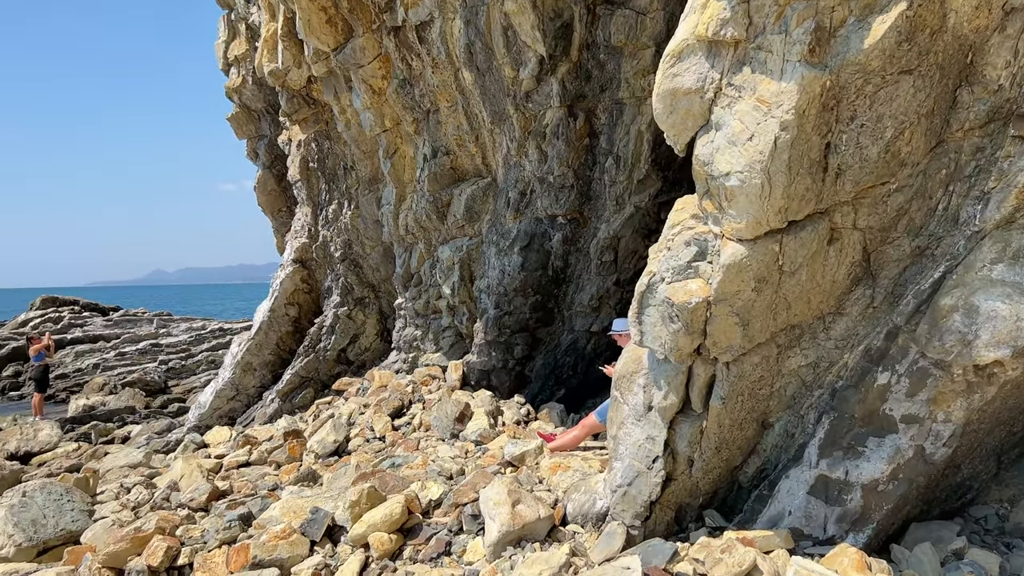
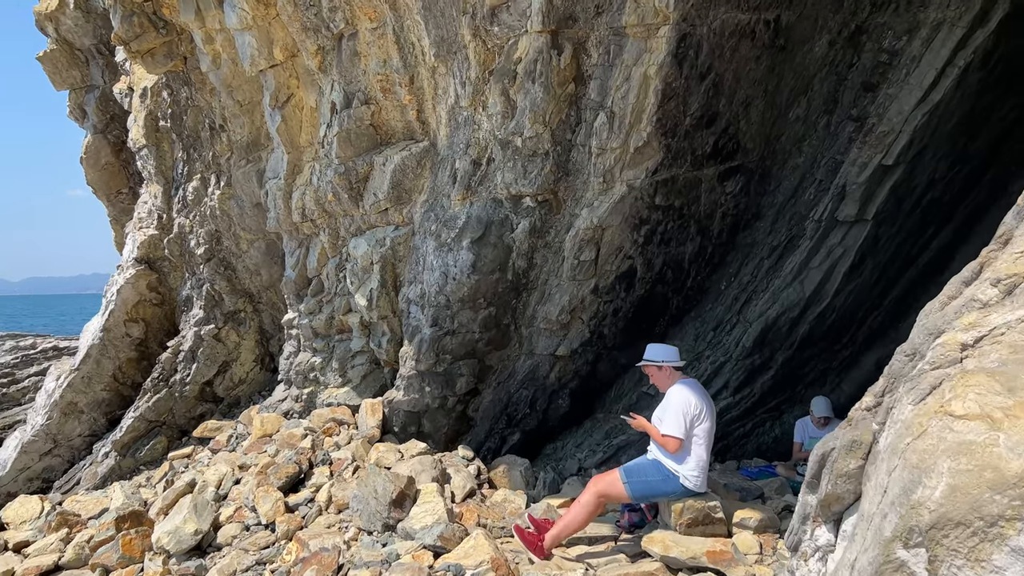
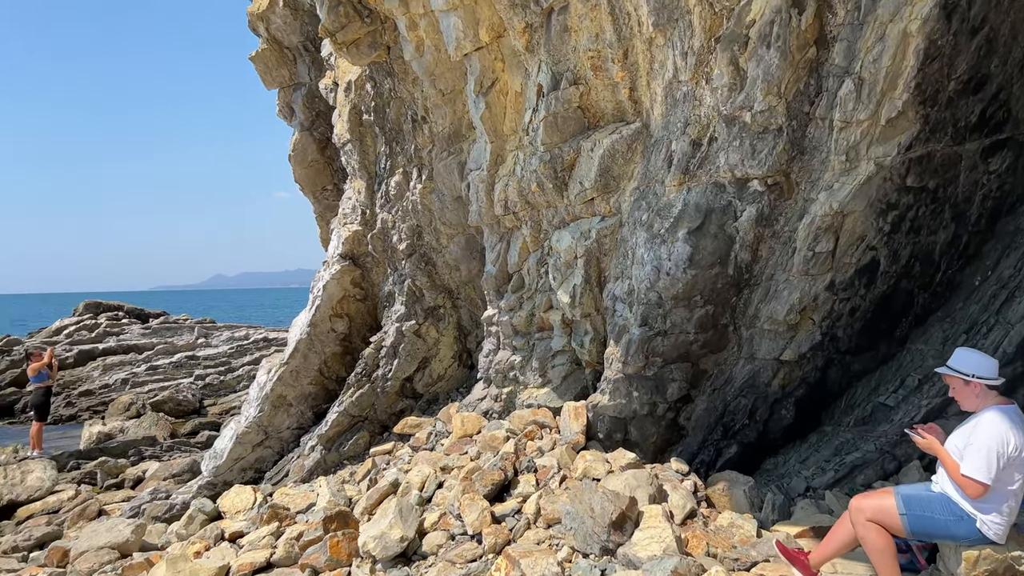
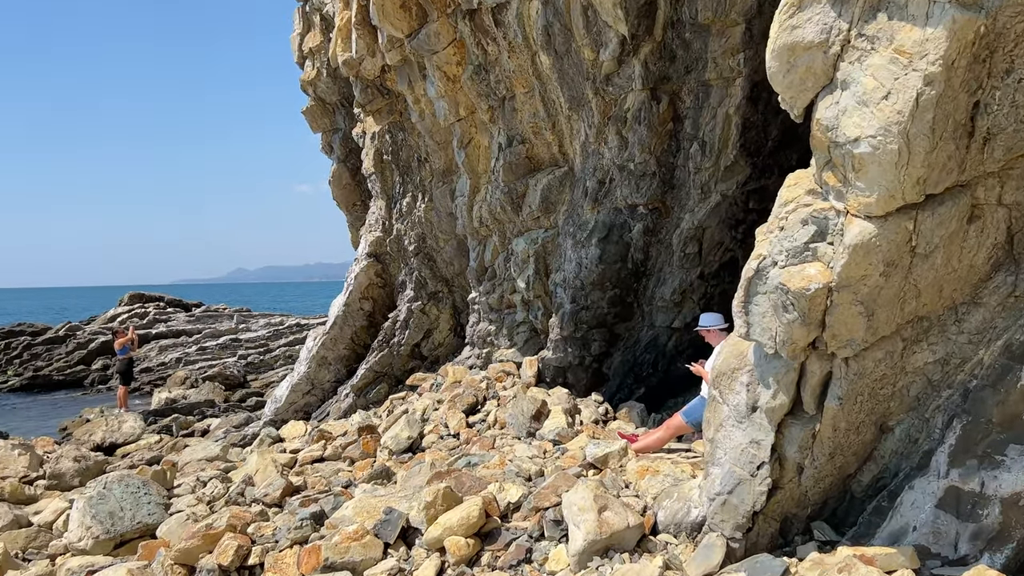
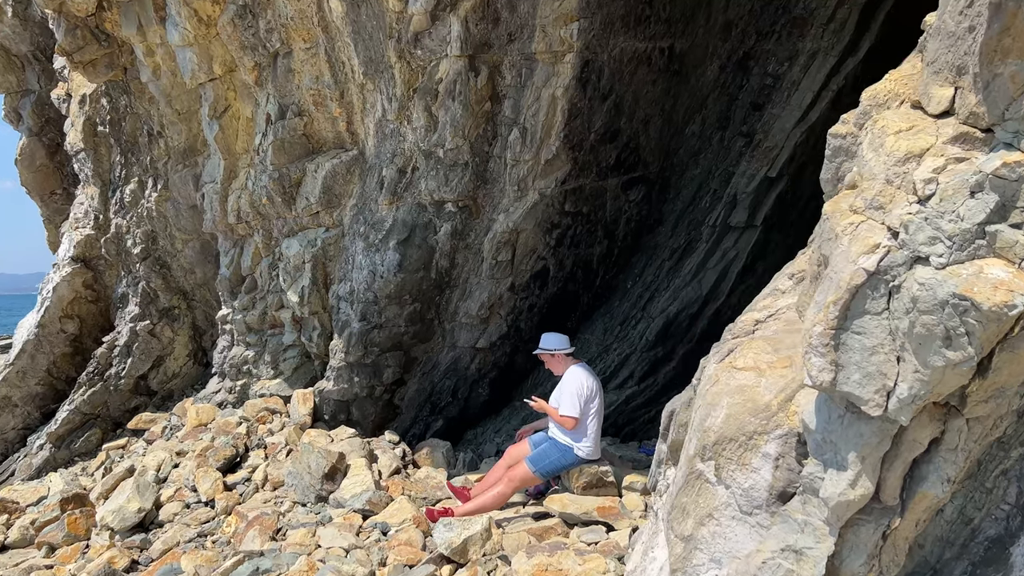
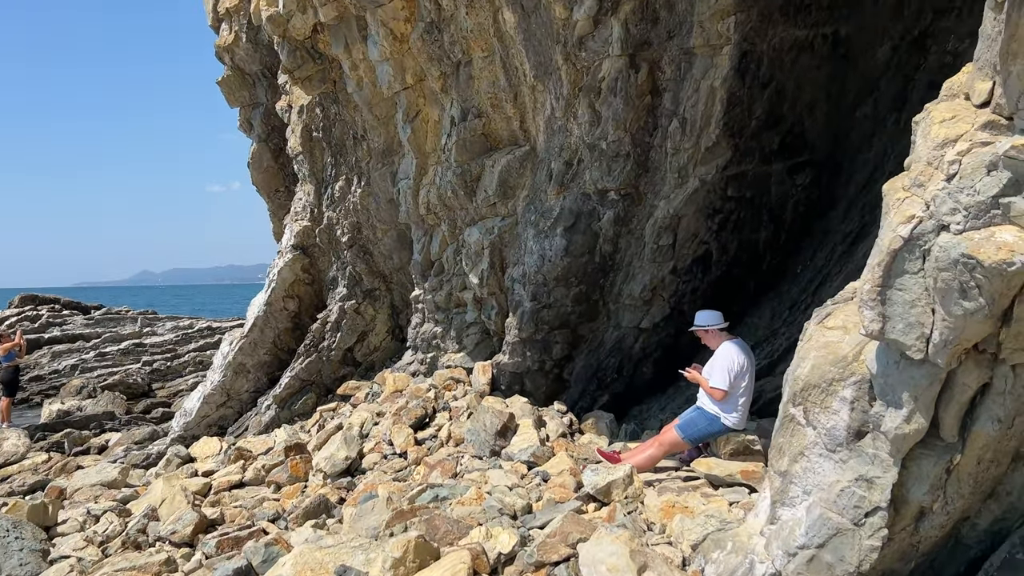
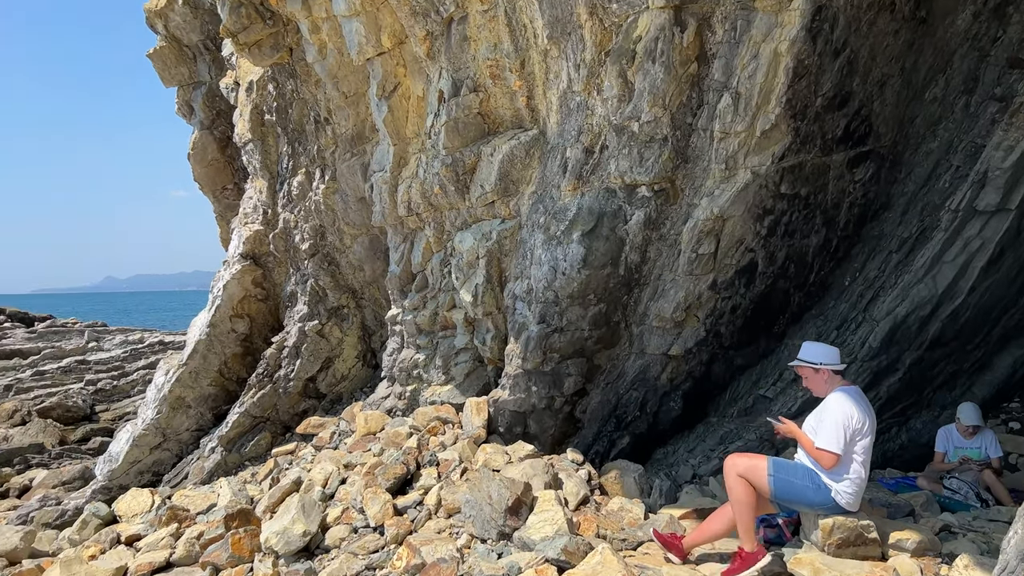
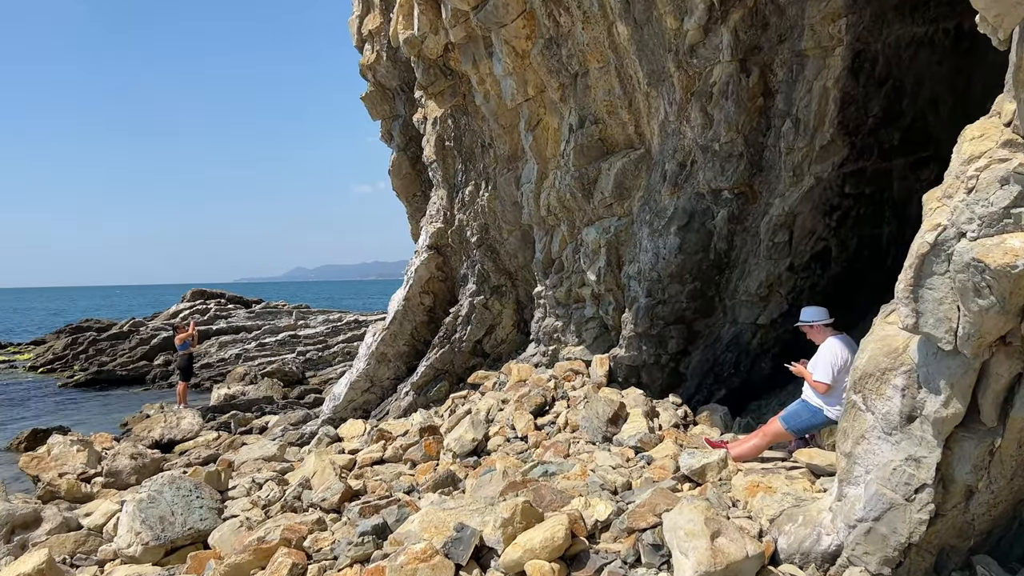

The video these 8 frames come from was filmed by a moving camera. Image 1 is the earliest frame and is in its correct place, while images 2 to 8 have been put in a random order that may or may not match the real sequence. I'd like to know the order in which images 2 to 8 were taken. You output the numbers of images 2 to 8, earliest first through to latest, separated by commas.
4, 8, 6, 5, 2, 7, 3
